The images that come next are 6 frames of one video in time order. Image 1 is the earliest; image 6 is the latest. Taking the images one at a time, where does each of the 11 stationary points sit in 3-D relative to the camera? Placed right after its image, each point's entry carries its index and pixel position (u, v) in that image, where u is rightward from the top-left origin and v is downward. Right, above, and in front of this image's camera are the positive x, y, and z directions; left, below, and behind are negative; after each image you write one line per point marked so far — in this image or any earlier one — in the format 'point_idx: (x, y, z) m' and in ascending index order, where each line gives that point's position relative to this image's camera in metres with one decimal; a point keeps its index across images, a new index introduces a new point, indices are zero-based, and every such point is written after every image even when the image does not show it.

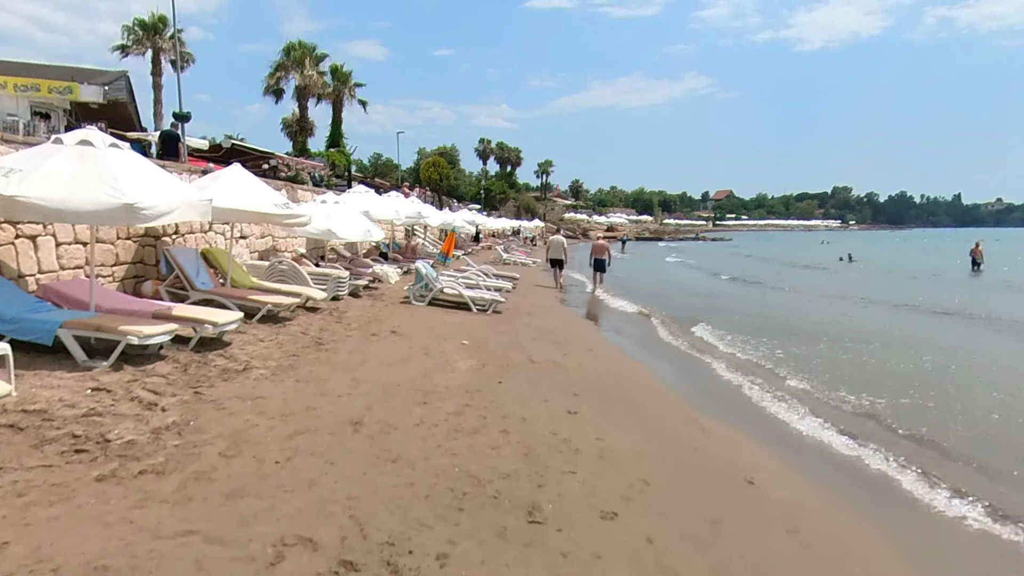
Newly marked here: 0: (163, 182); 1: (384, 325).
0: (-3.3, +1.0, +5.7) m
1: (-1.8, -0.5, +8.5) m
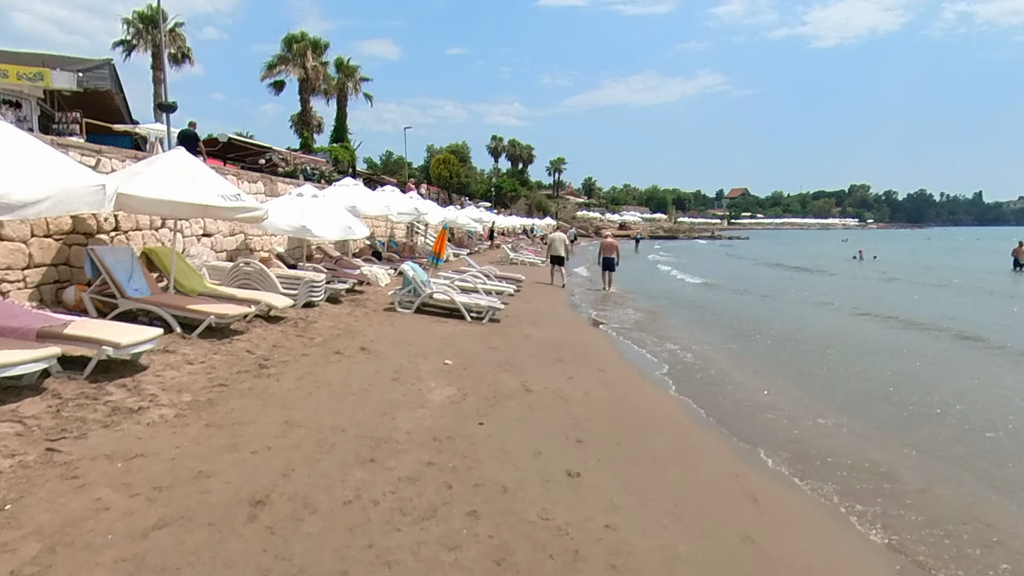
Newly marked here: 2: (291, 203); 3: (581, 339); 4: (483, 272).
0: (-3.4, +0.9, +4.4) m
1: (-1.9, -0.6, +7.2) m
2: (-3.7, +1.4, +10.1) m
3: (+1.0, -0.8, +8.9) m
4: (-0.7, +0.4, +14.7) m
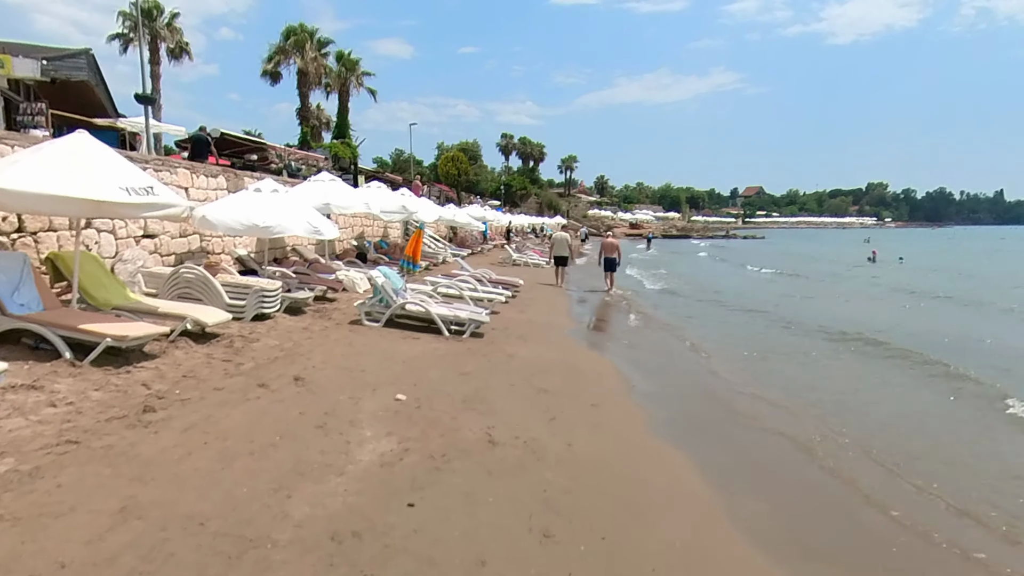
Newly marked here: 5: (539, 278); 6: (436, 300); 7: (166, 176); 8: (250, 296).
0: (-3.7, +0.8, +3.2) m
1: (-2.1, -0.8, +5.9) m
2: (-3.9, +1.3, +8.9) m
3: (+0.8, -0.9, +7.6) m
4: (-0.8, +0.3, +13.3) m
5: (+0.9, +0.3, +19.9) m
6: (-1.2, -0.2, +9.2) m
7: (-5.1, +1.7, +9.0) m
8: (-3.4, -0.1, +7.8) m
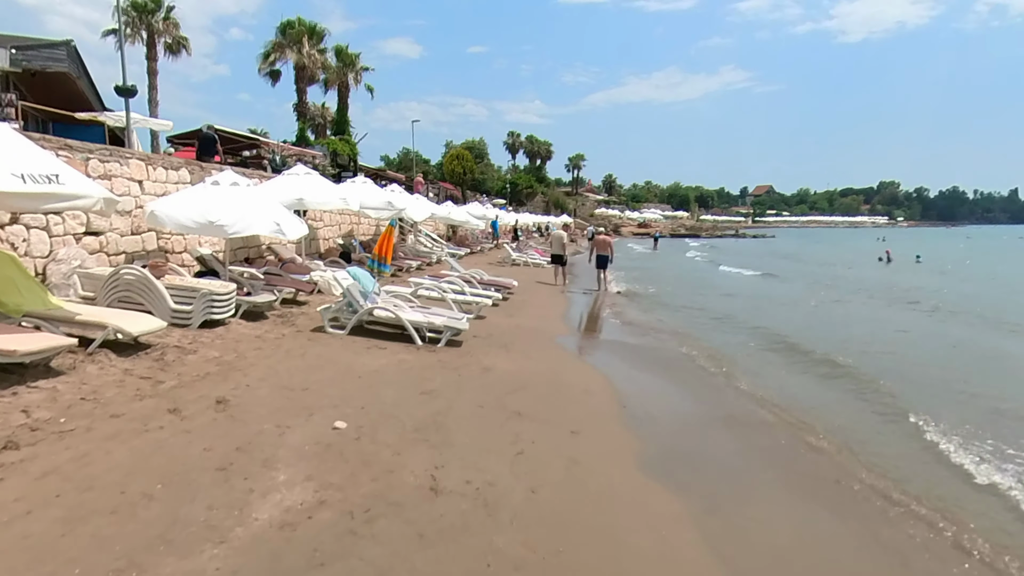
0: (-4.0, +0.7, +2.3) m
1: (-2.4, -0.8, +5.0) m
2: (-4.1, +1.3, +8.1) m
3: (+0.5, -1.0, +6.7) m
4: (-1.0, +0.2, +12.5) m
5: (+0.8, +0.3, +19.0) m
6: (-1.4, -0.2, +8.4) m
7: (-5.4, +1.6, +8.2) m
8: (-3.6, -0.1, +6.9) m
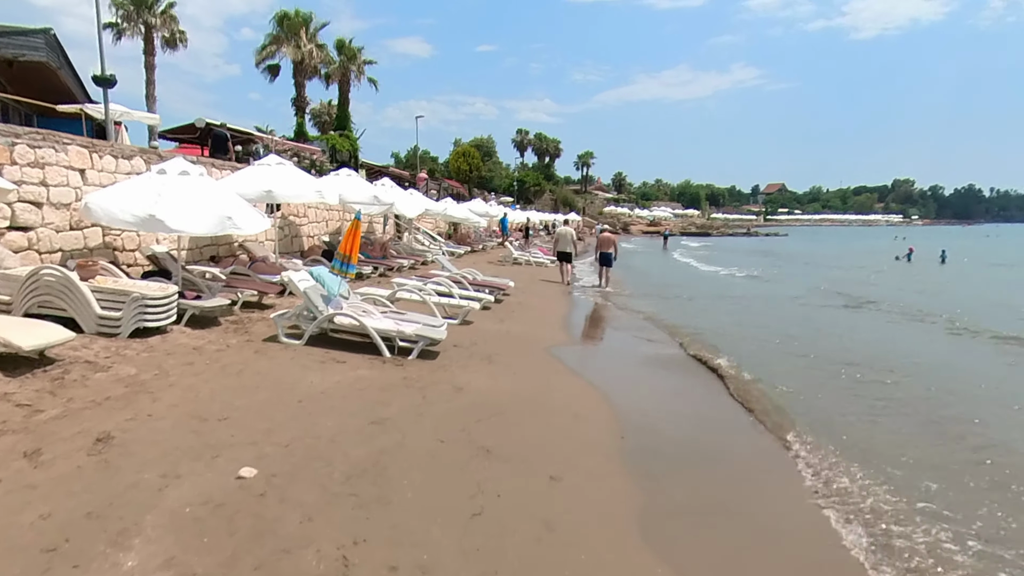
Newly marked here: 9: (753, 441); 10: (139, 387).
0: (-4.3, +0.7, +1.4) m
1: (-2.6, -0.8, +4.1) m
2: (-4.3, +1.2, +7.1) m
3: (+0.3, -1.0, +5.6) m
4: (-1.1, +0.2, +11.5) m
5: (+0.8, +0.3, +18.0) m
6: (-1.6, -0.3, +7.4) m
7: (-5.5, +1.6, +7.3) m
8: (-3.8, -0.2, +6.0) m
9: (+2.0, -1.3, +5.1) m
10: (-2.9, -0.8, +4.6) m
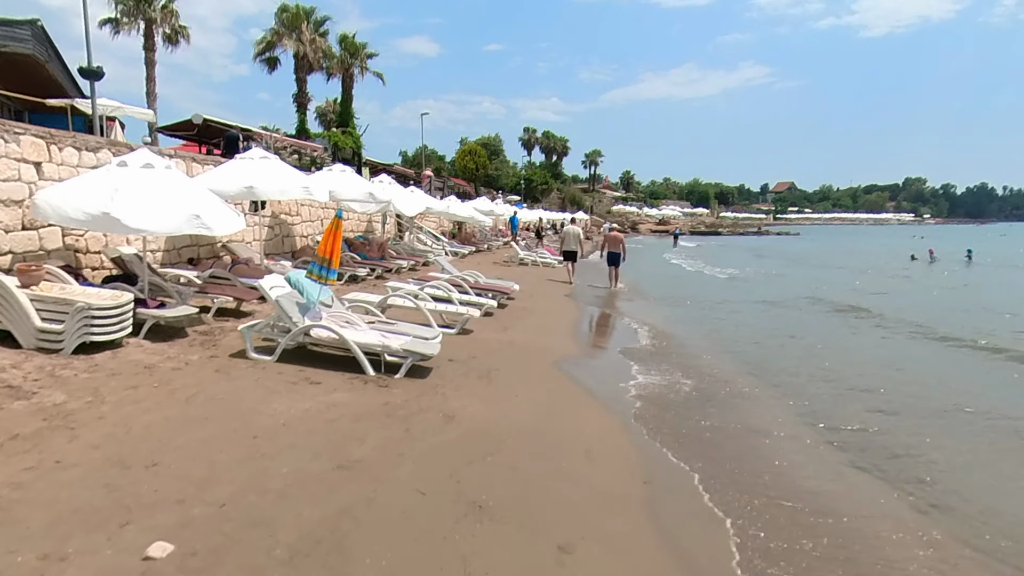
0: (-4.3, +0.6, +0.6) m
1: (-2.6, -0.9, +3.3) m
2: (-4.3, +1.2, +6.3) m
3: (+0.4, -1.1, +4.8) m
4: (-1.0, +0.1, +10.7) m
5: (+1.0, +0.2, +17.2) m
6: (-1.5, -0.3, +6.6) m
7: (-5.5, +1.5, +6.5) m
8: (-3.8, -0.2, +5.2) m
9: (+2.0, -1.4, +4.3) m
10: (-2.9, -0.8, +3.8) m
